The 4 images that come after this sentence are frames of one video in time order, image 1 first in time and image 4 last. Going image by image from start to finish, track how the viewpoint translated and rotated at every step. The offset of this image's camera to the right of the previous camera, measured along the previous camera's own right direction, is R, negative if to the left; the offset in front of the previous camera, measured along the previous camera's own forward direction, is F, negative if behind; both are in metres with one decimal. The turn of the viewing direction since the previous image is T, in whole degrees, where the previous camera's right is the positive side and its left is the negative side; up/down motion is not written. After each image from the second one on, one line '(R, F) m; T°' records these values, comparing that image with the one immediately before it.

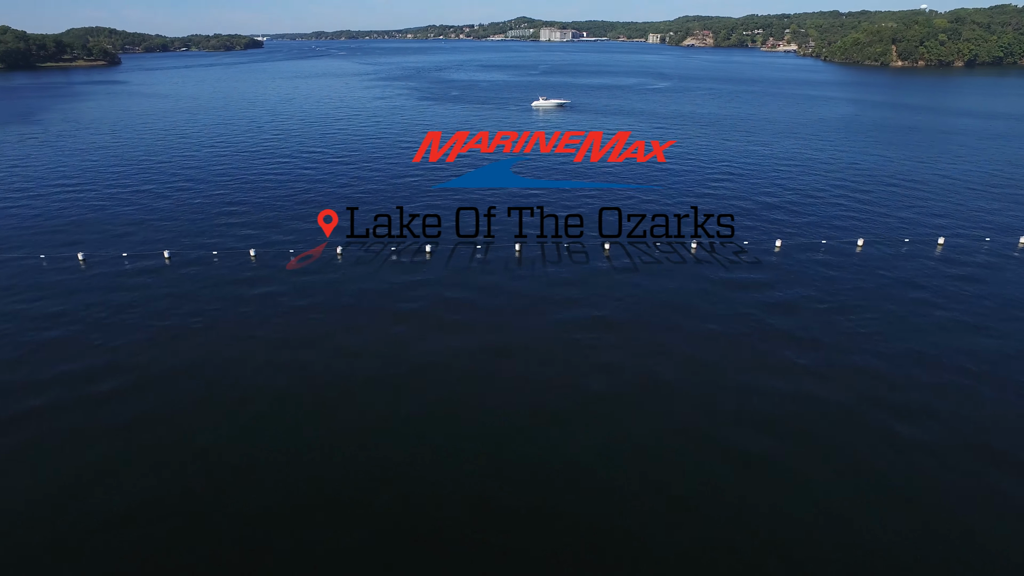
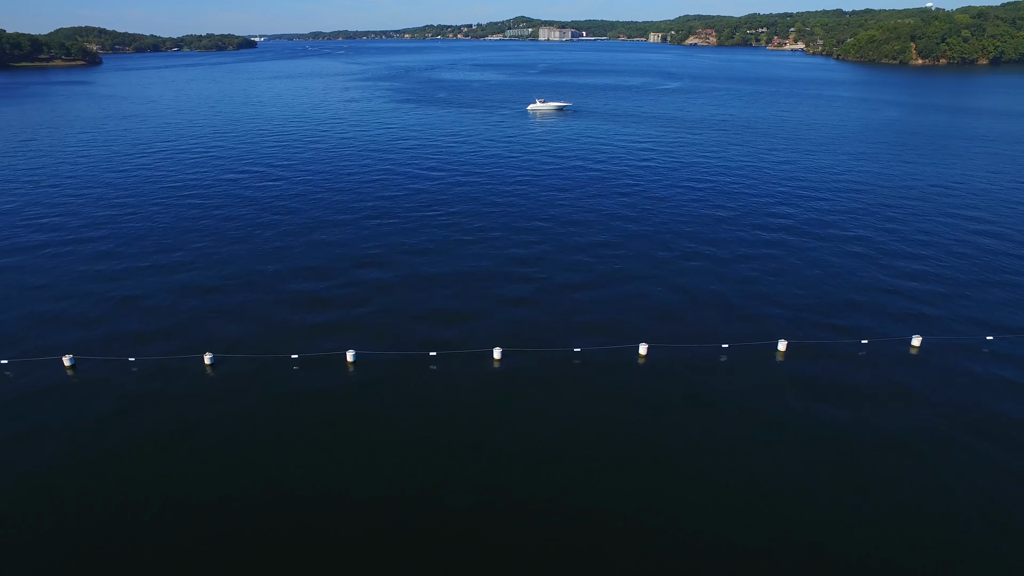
(+0.4, +6.1) m; 0°
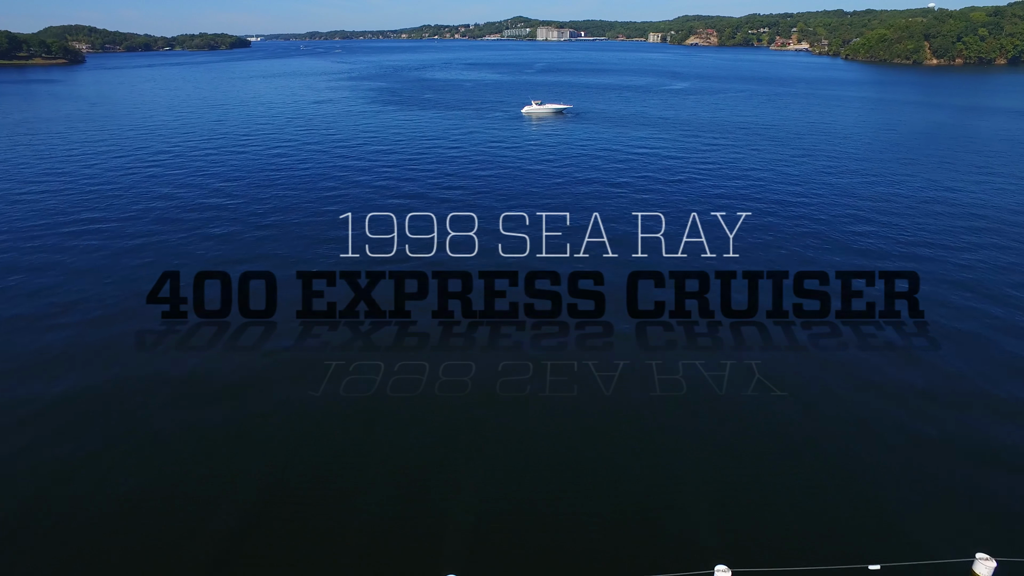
(+0.3, +4.5) m; 0°
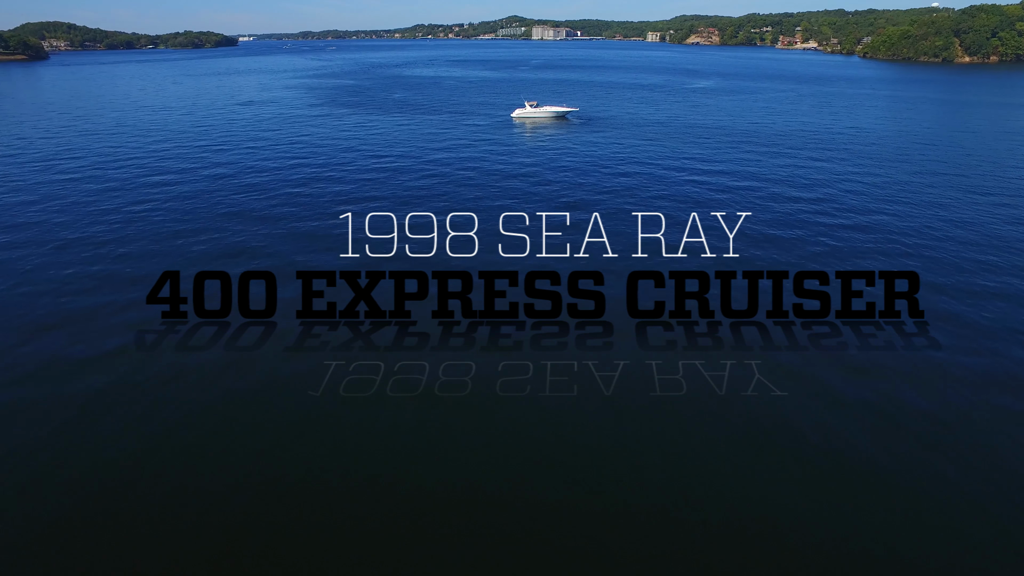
(+0.8, +8.2) m; 0°
